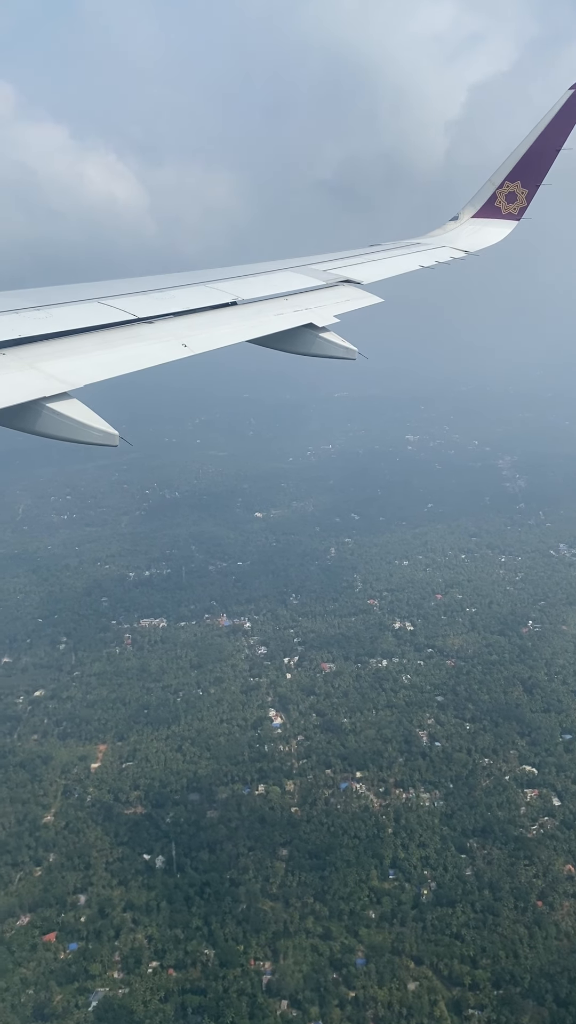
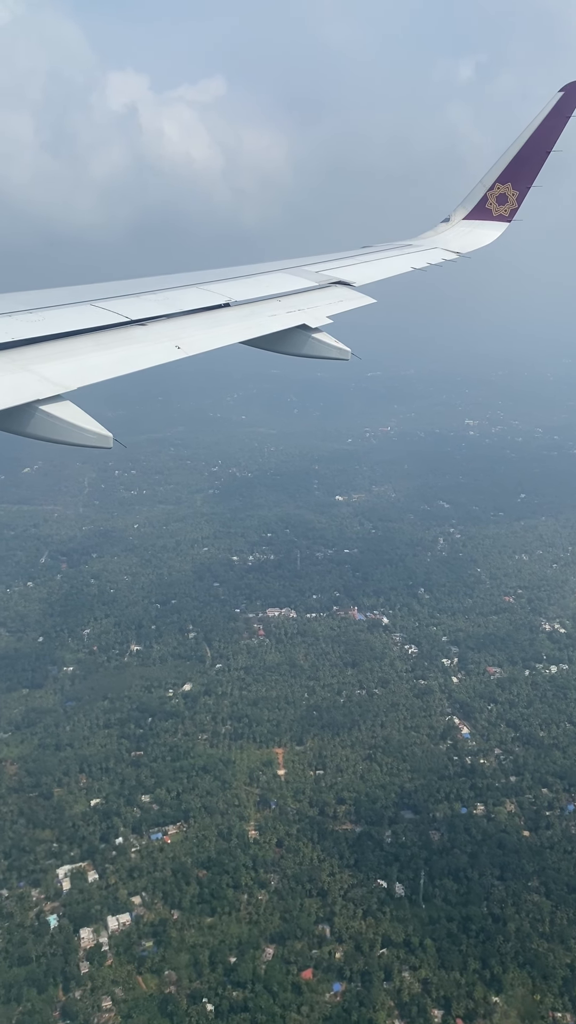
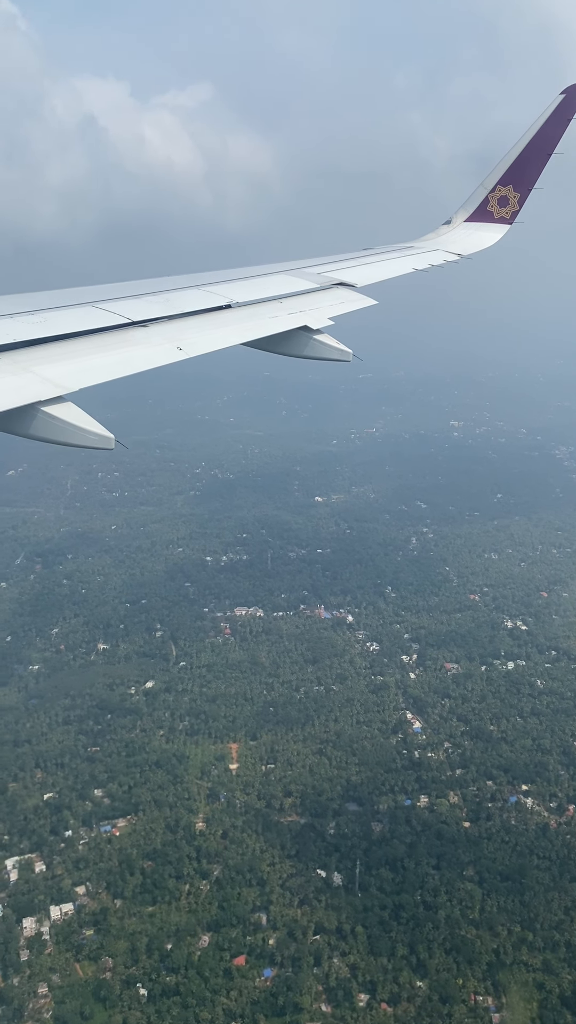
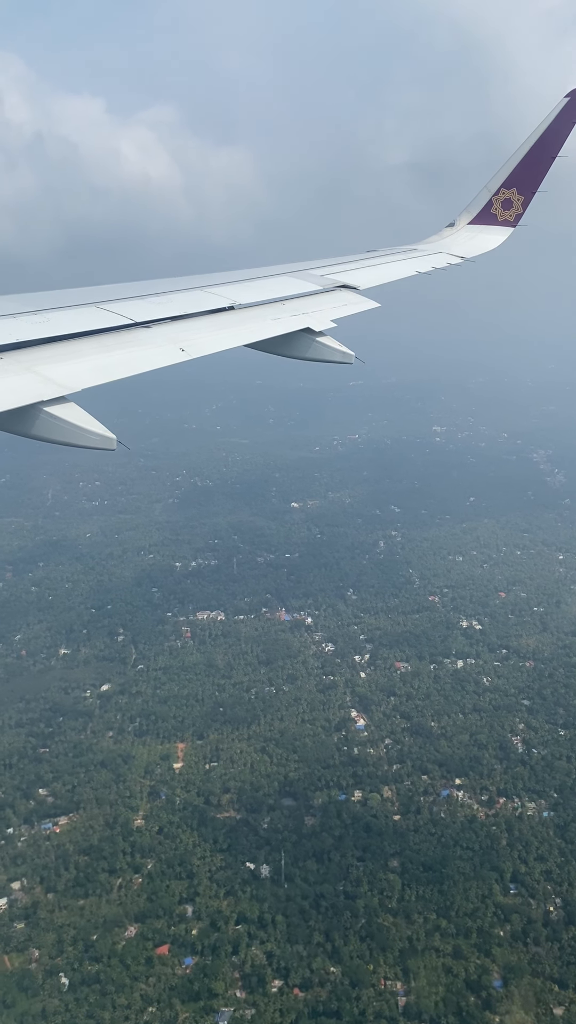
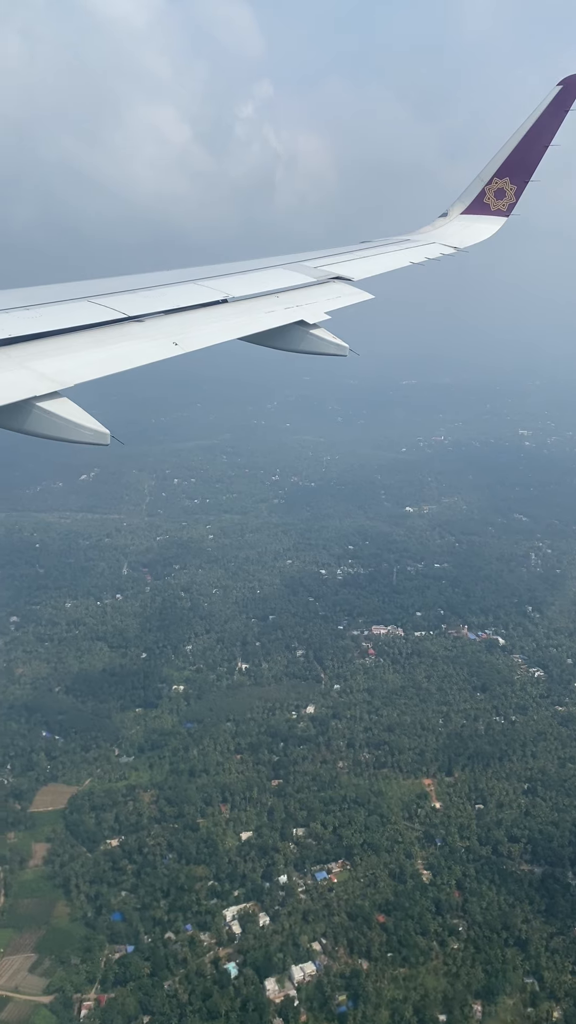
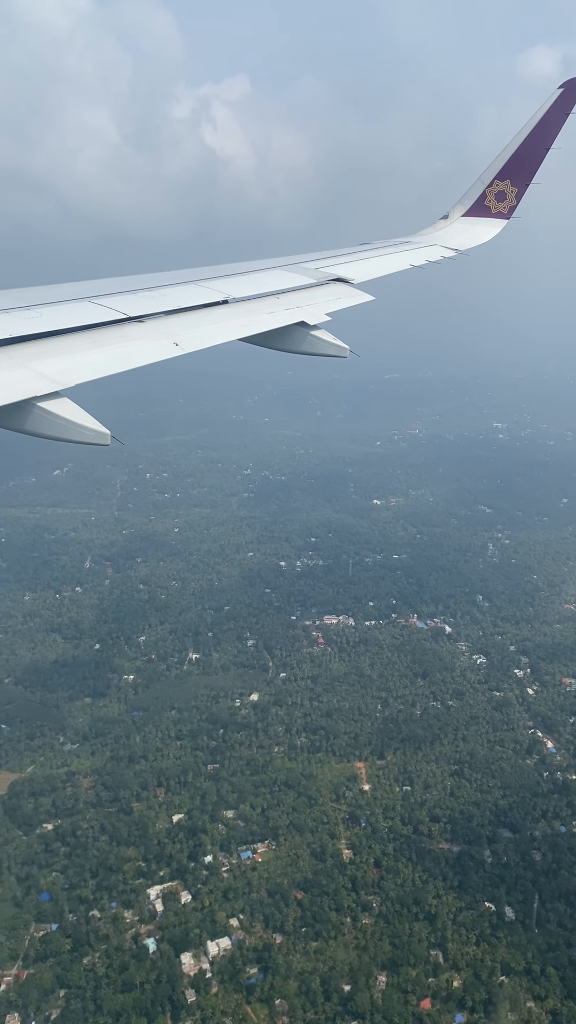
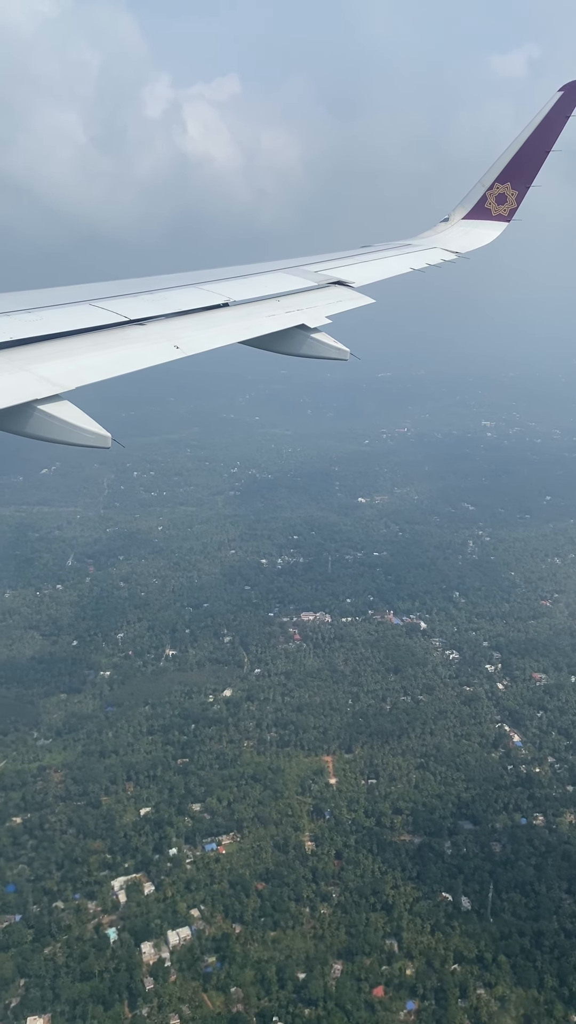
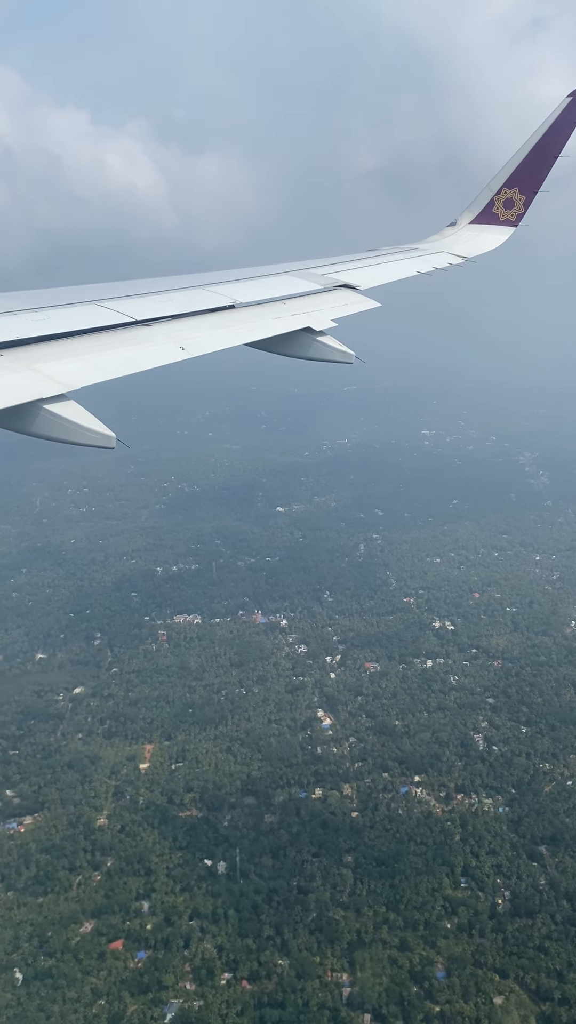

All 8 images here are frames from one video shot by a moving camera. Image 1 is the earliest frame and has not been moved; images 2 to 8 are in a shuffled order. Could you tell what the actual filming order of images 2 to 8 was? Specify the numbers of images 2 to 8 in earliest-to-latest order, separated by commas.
8, 4, 3, 2, 7, 6, 5
